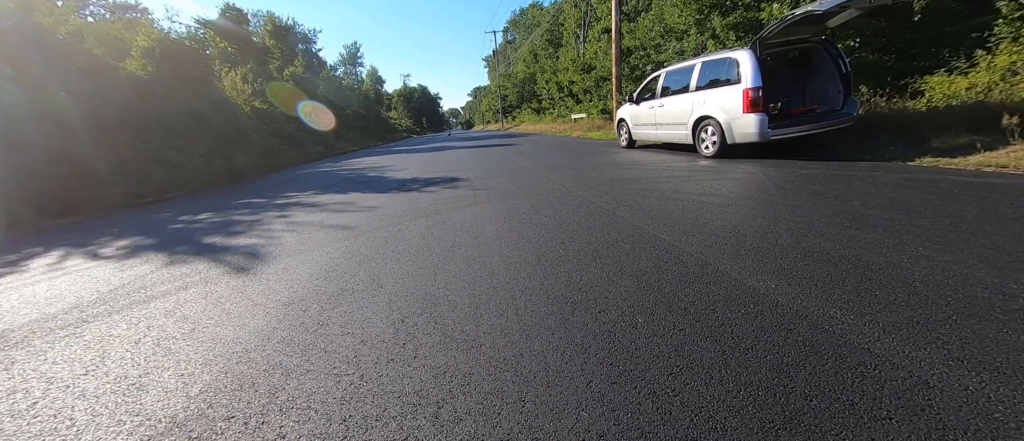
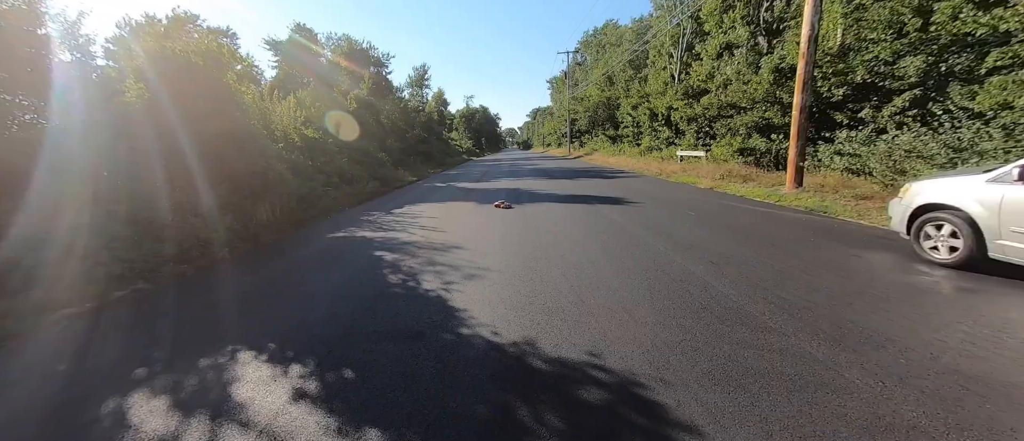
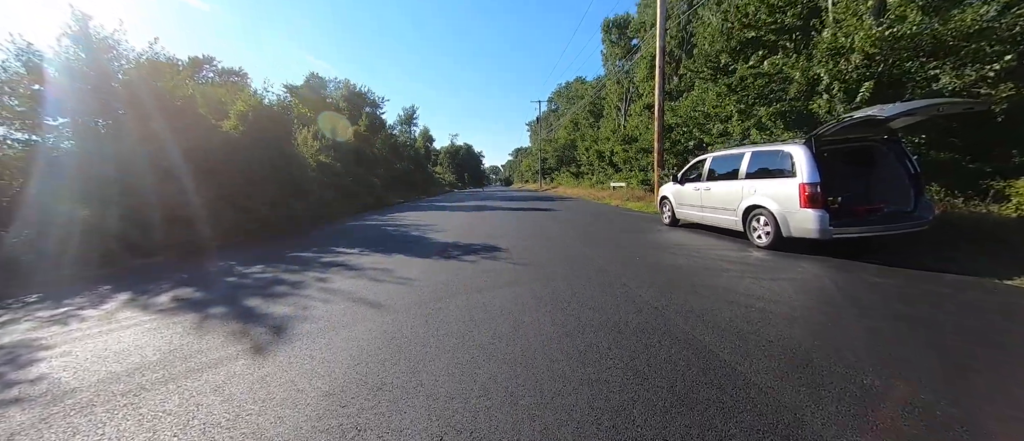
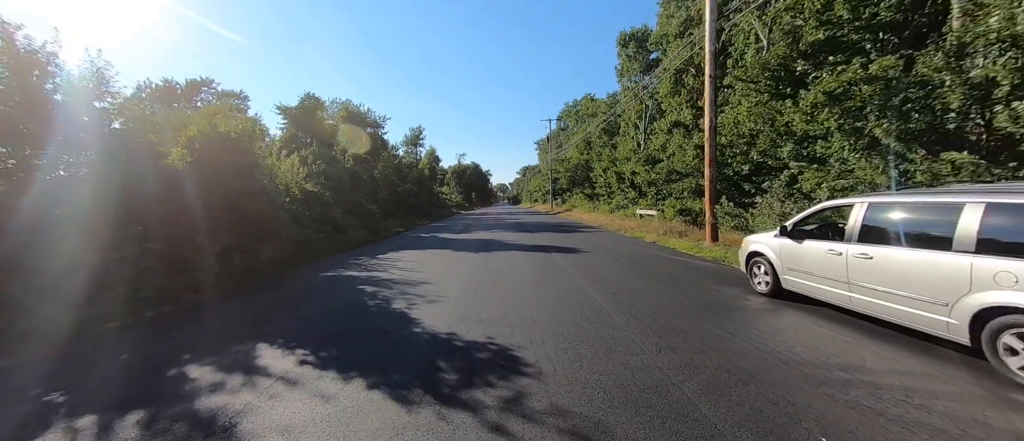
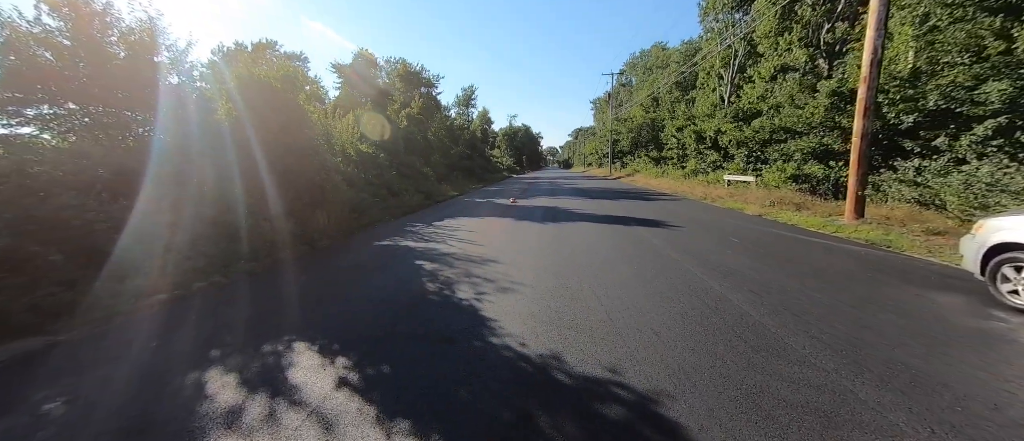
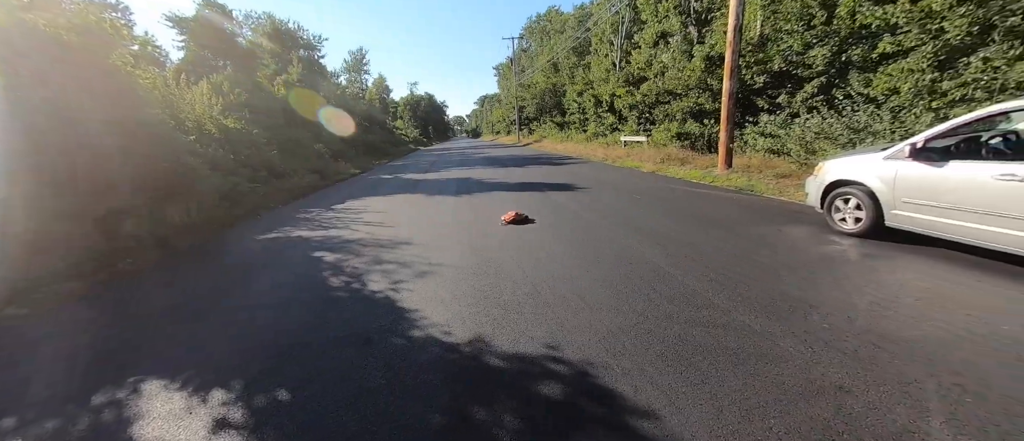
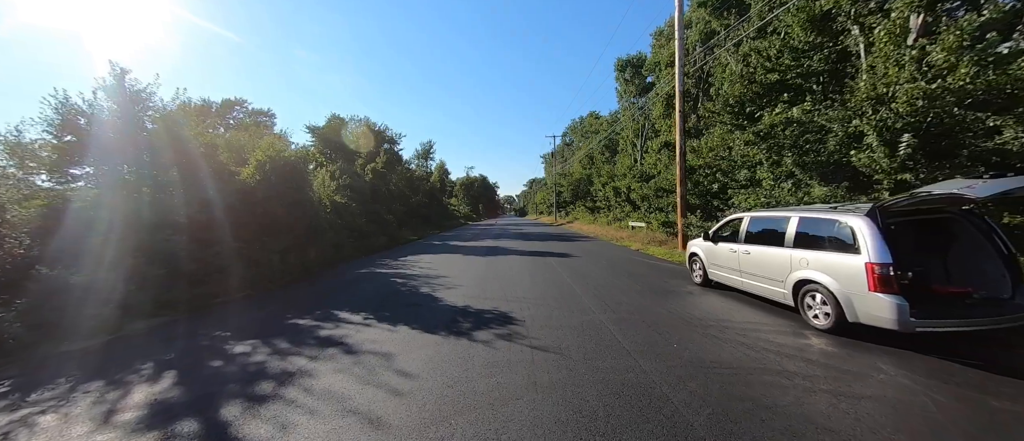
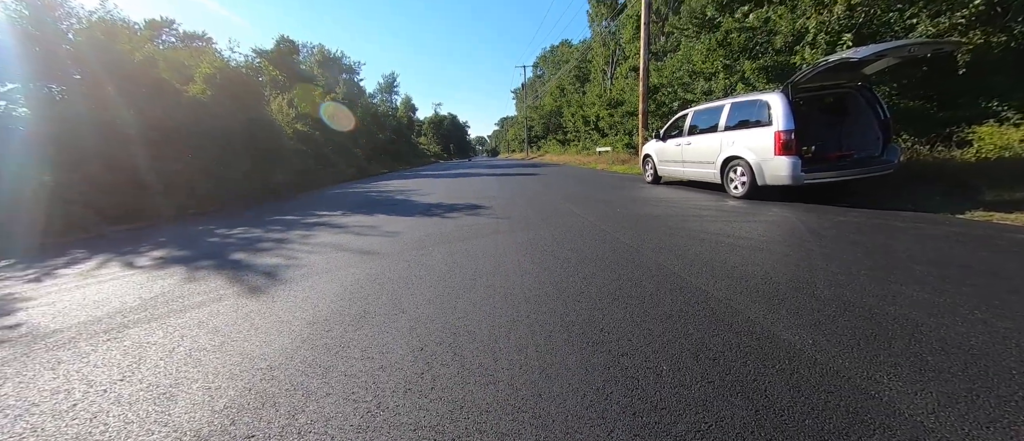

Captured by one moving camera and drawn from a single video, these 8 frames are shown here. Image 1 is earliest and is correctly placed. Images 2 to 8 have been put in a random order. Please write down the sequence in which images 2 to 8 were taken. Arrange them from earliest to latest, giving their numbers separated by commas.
8, 3, 7, 4, 5, 2, 6
